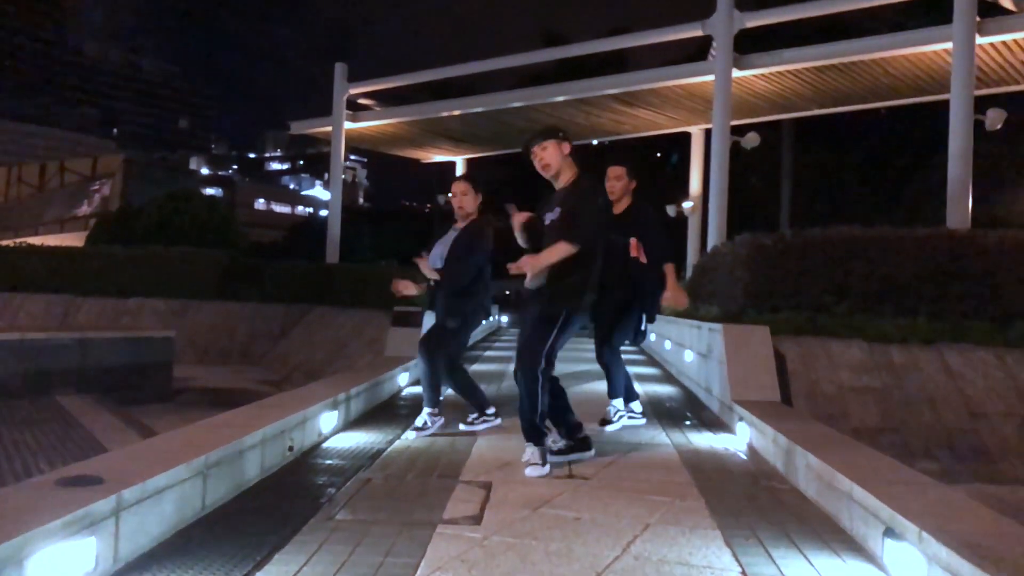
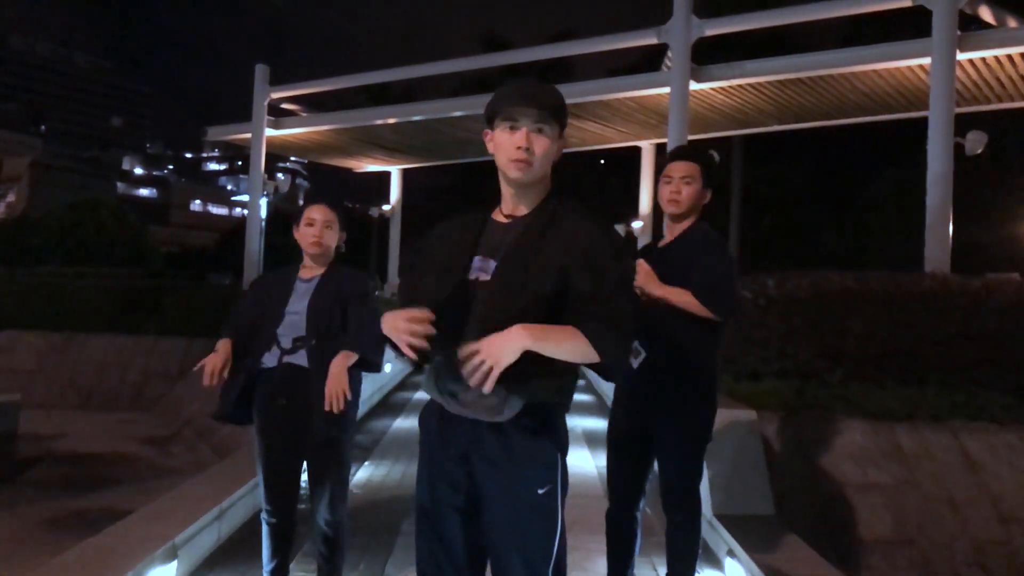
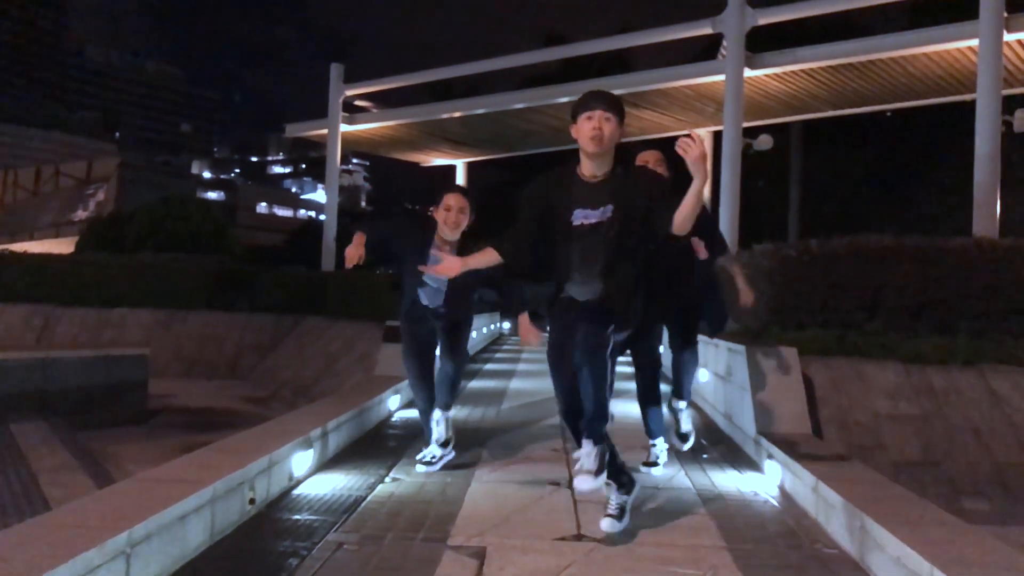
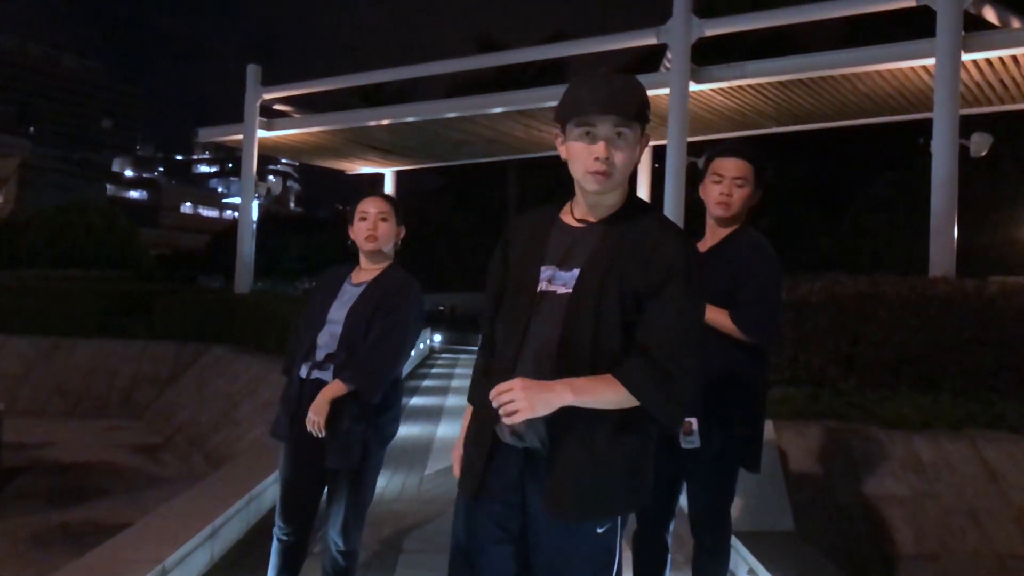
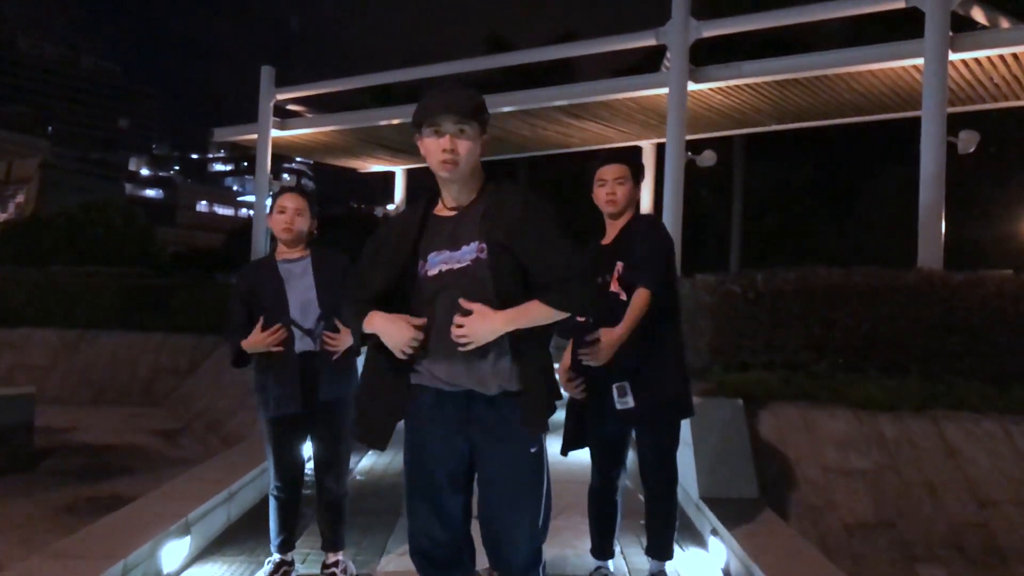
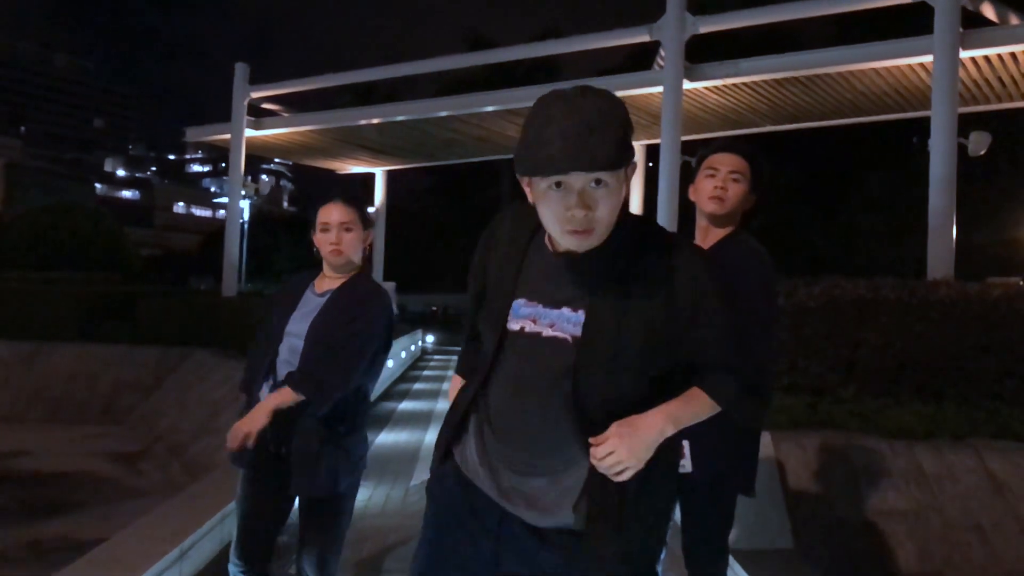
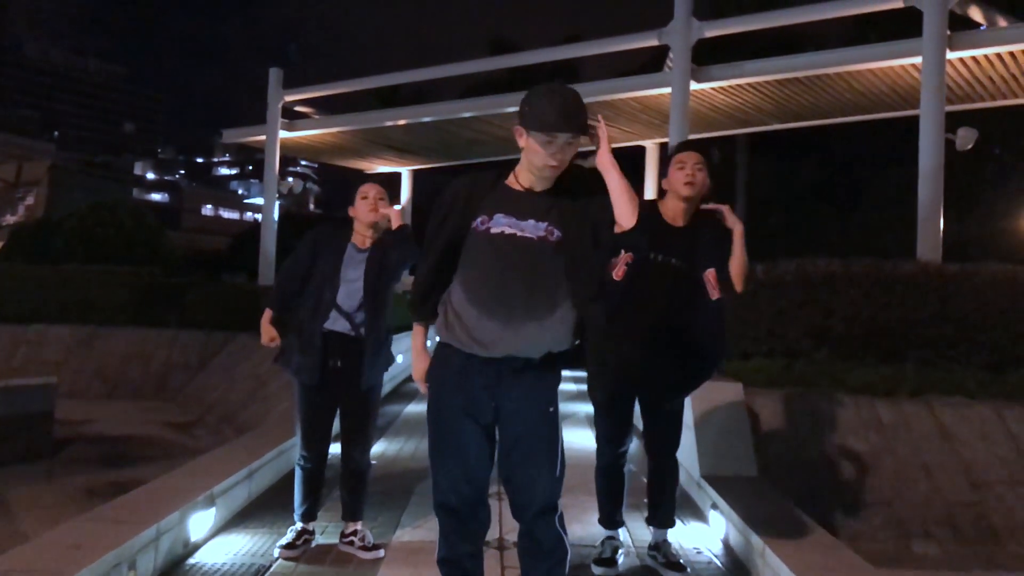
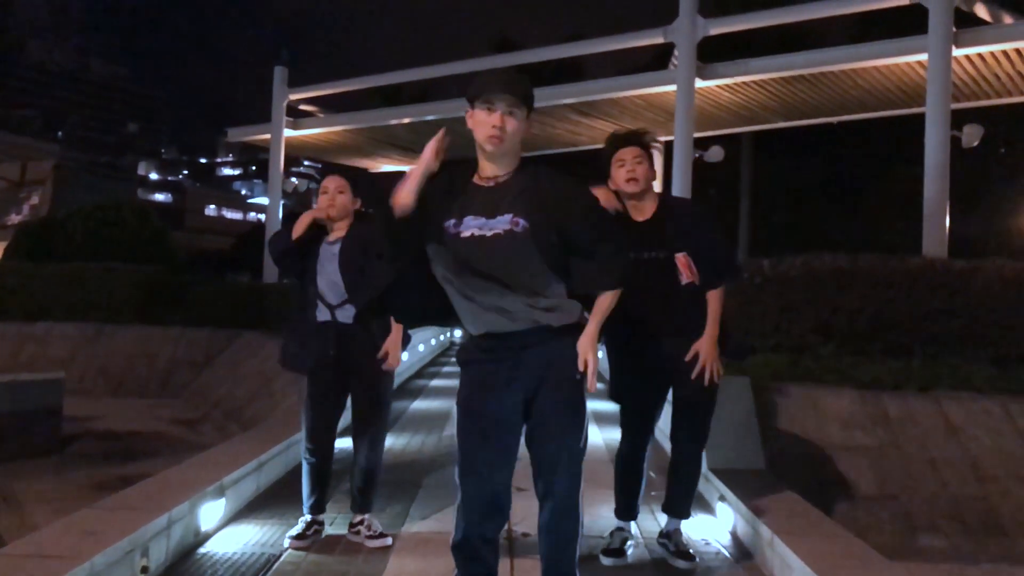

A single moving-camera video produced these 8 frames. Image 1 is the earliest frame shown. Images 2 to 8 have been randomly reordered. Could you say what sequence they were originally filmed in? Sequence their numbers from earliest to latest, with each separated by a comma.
3, 8, 7, 5, 2, 4, 6
